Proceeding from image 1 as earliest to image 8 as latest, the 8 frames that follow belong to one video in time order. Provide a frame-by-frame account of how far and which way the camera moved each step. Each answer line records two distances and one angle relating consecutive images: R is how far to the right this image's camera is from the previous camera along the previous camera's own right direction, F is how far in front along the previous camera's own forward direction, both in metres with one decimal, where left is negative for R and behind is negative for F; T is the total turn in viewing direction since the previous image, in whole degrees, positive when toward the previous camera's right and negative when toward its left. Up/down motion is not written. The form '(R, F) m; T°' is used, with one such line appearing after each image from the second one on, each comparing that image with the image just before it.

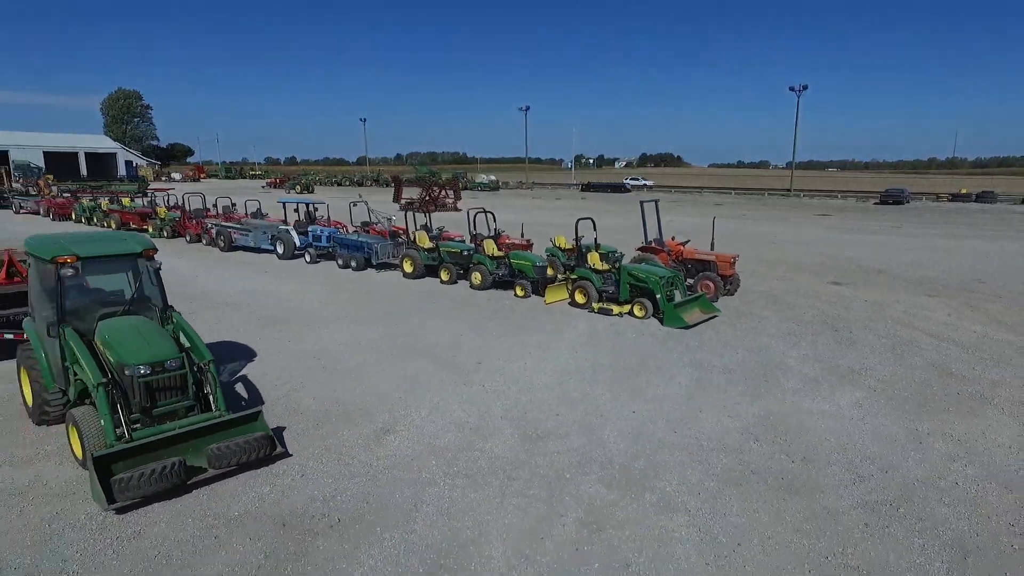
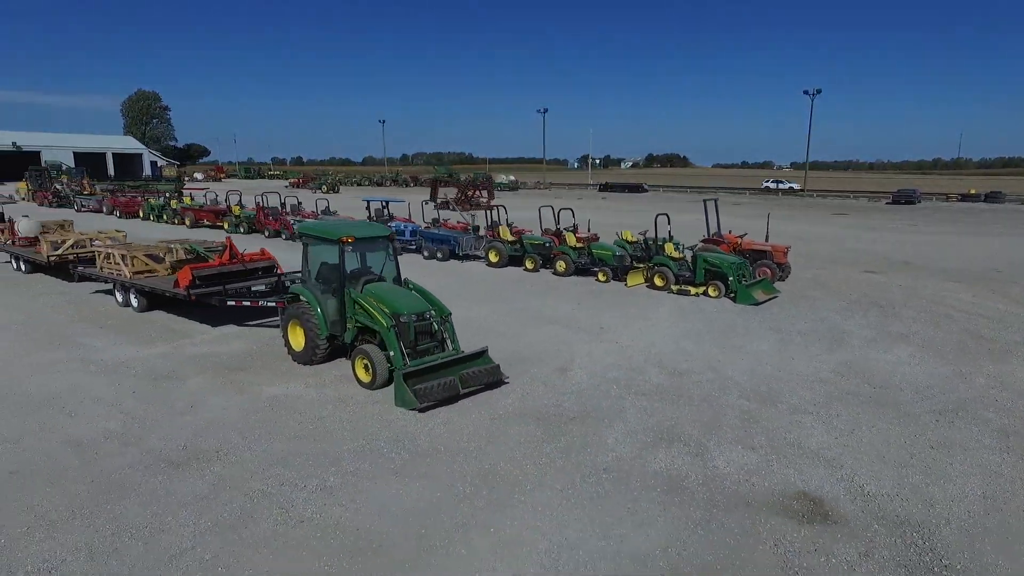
(-1.7, -1.9) m; 0°
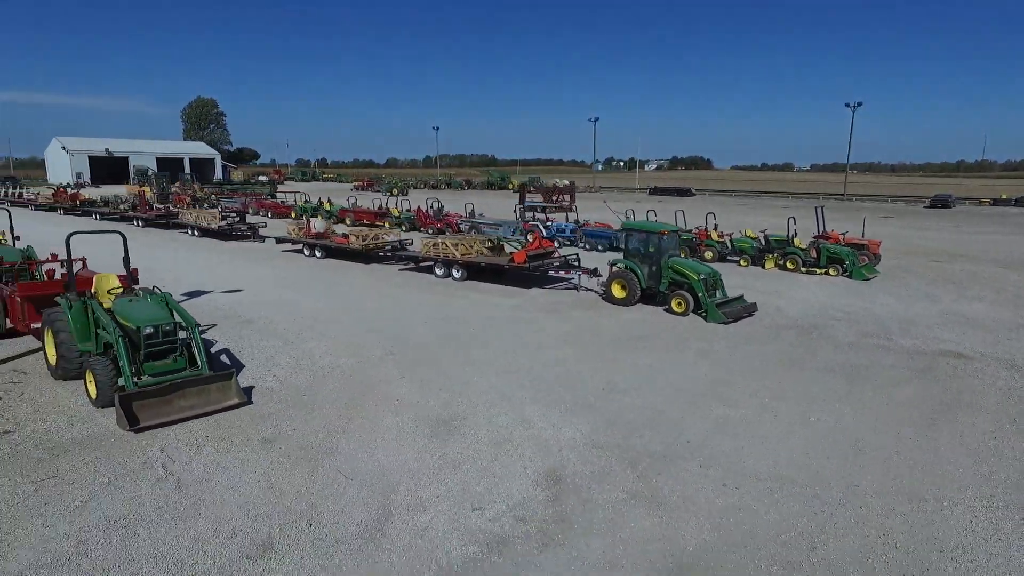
(-4.4, -5.2) m; -1°
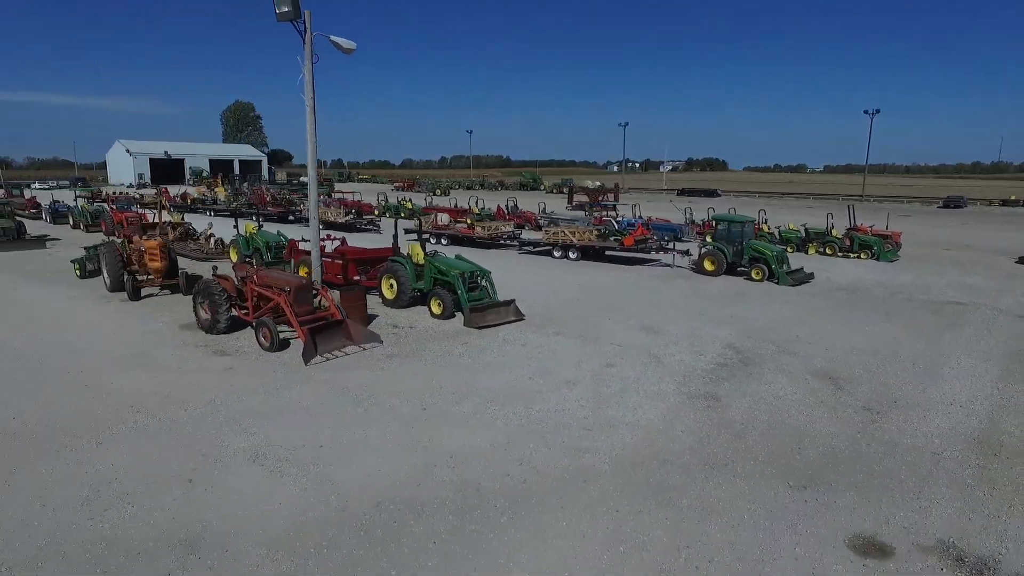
(-3.0, -4.6) m; -1°
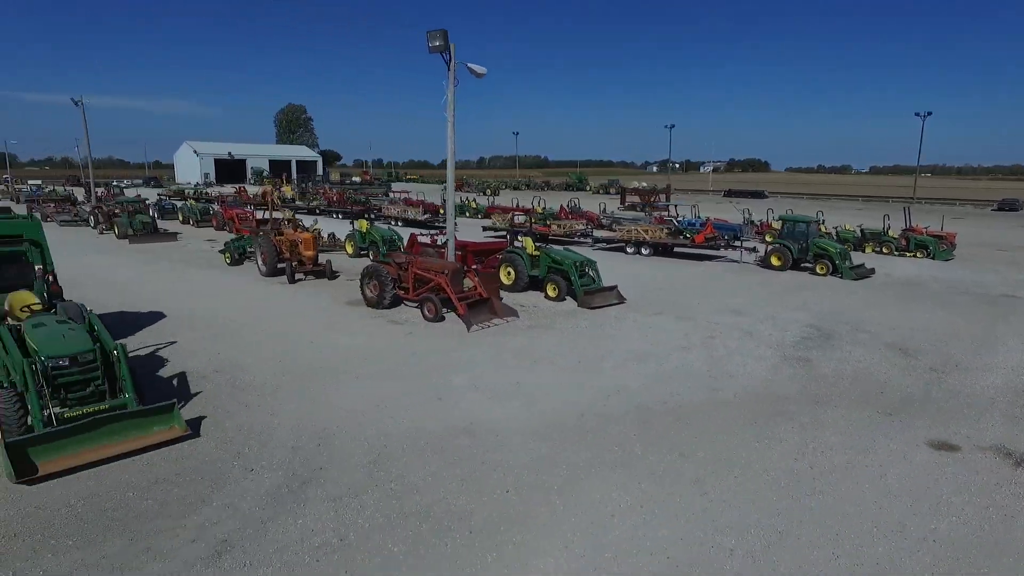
(-1.5, -2.1) m; -3°
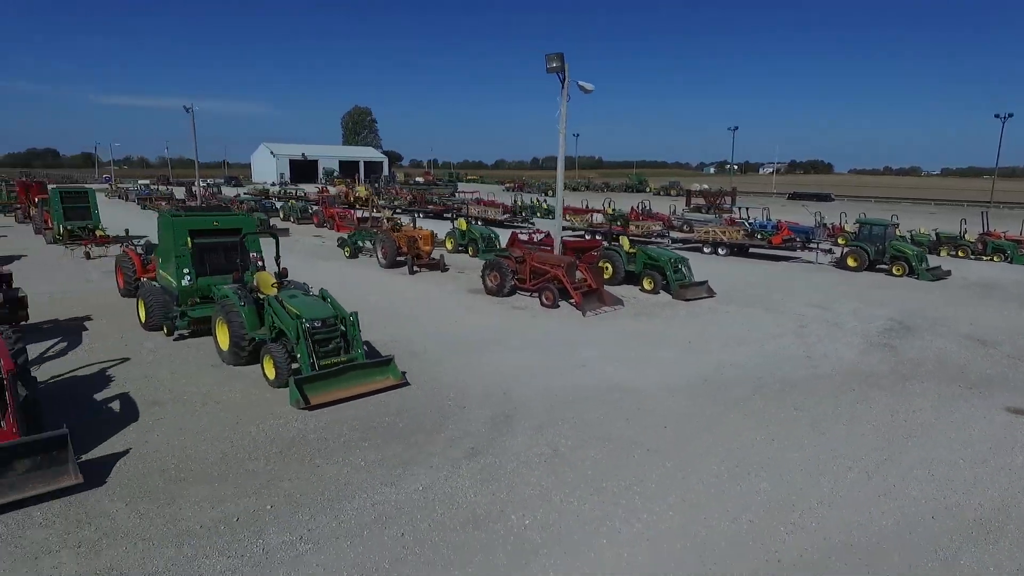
(-1.2, -1.8) m; -5°
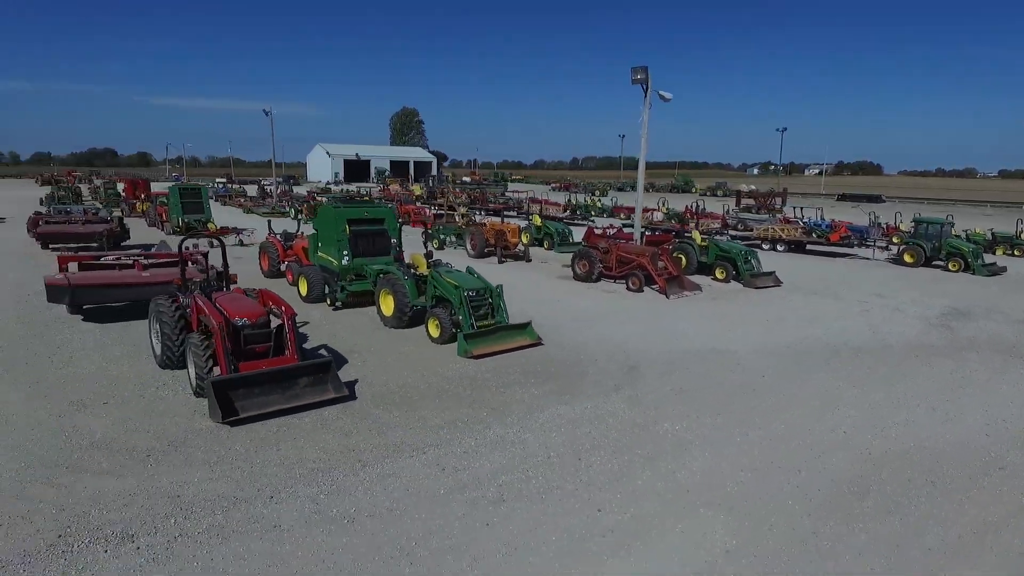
(-1.3, -1.9) m; -3°
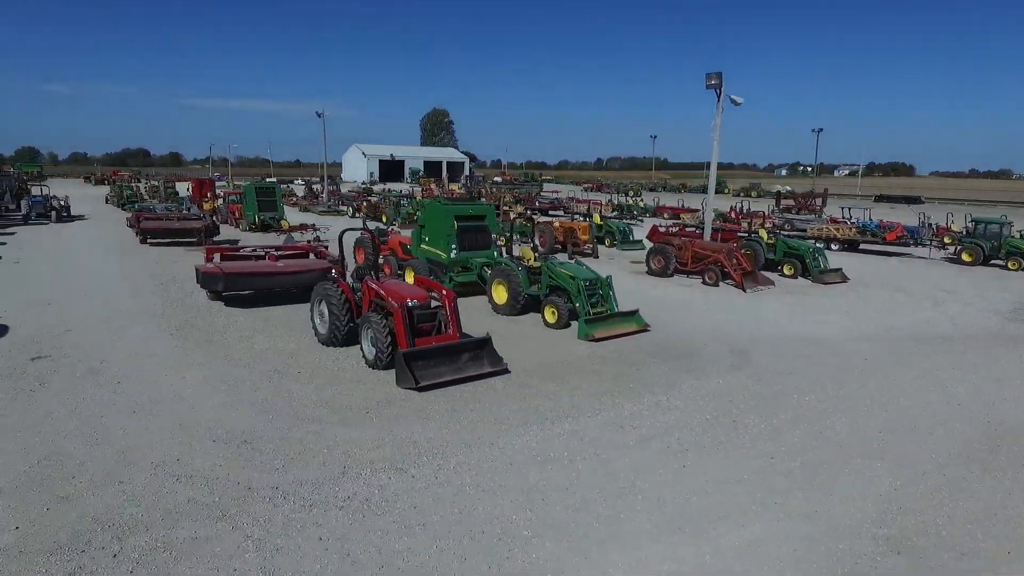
(-1.6, -1.0) m; -2°
